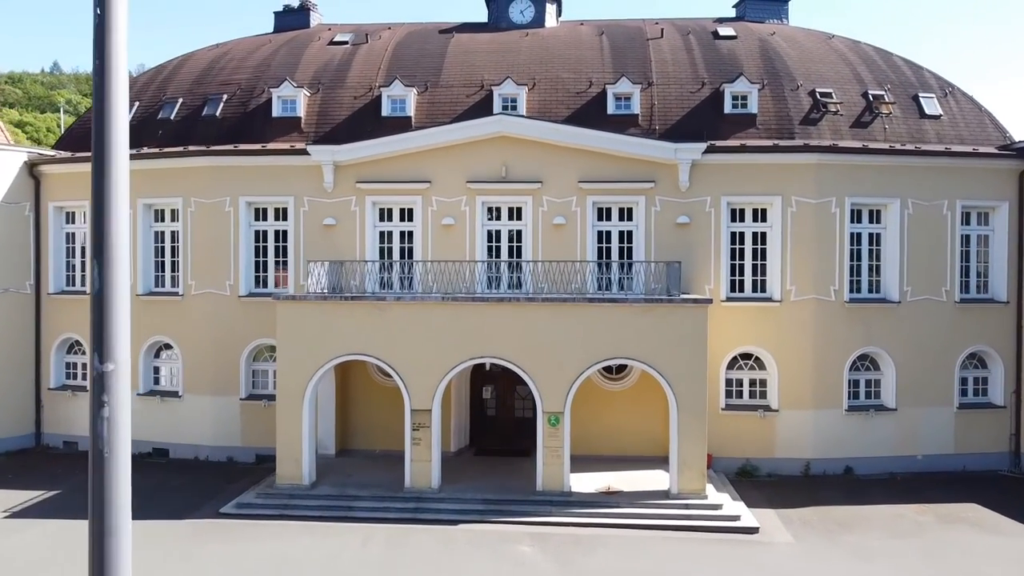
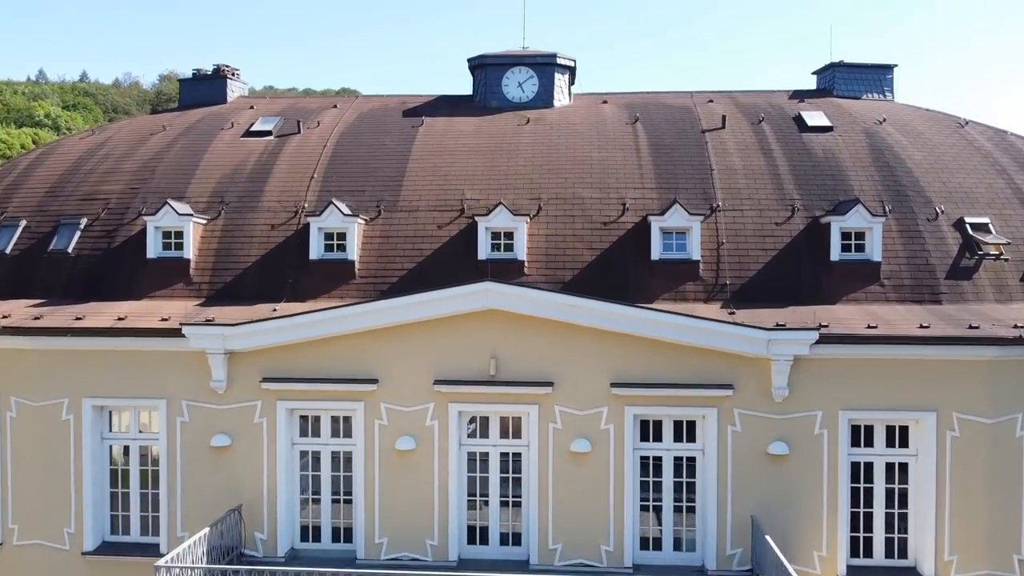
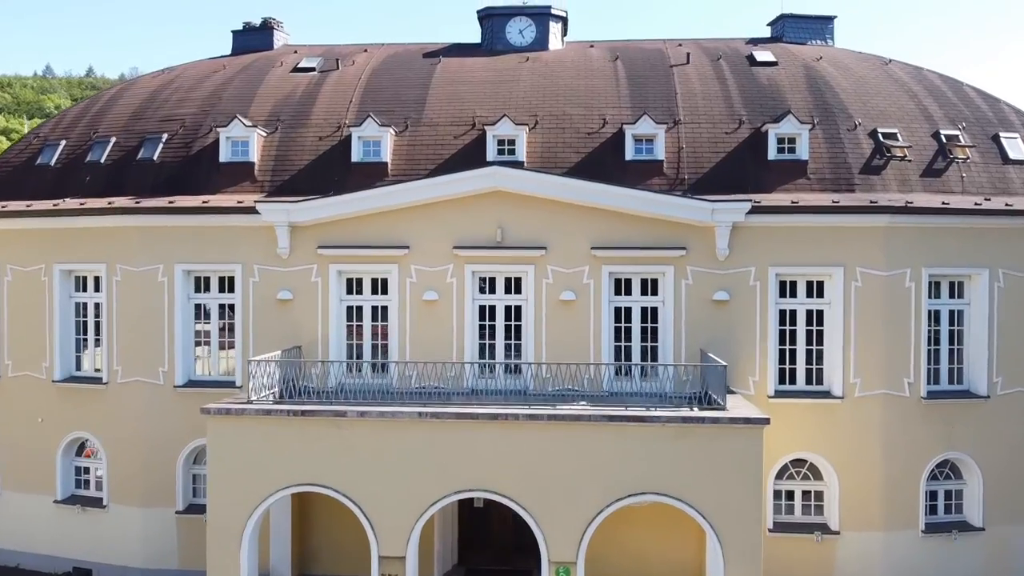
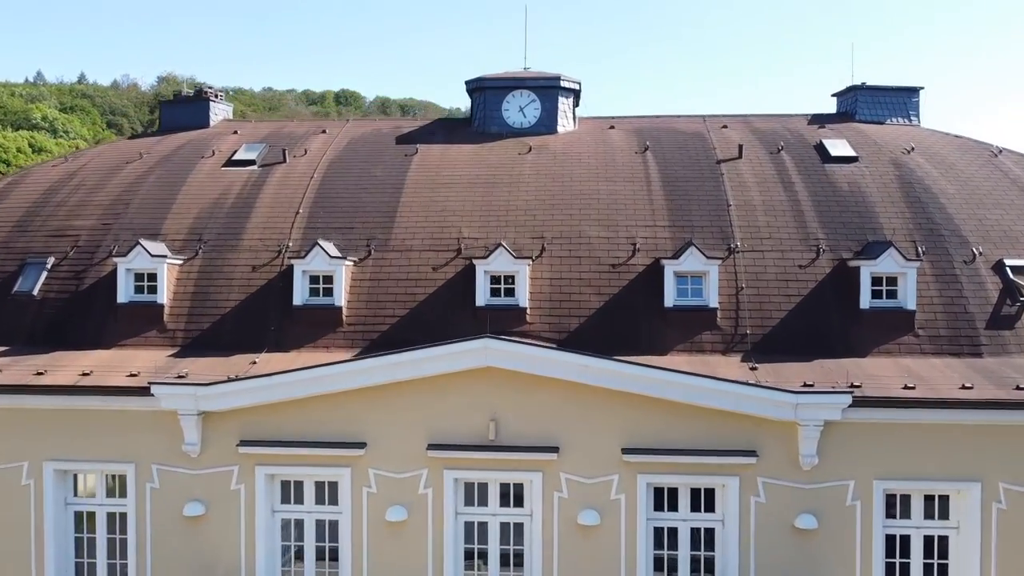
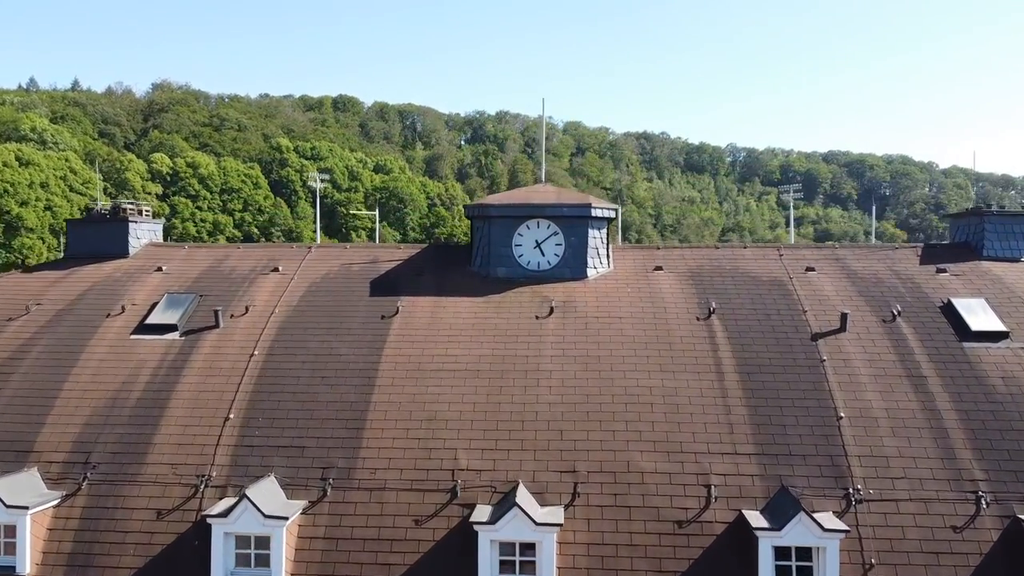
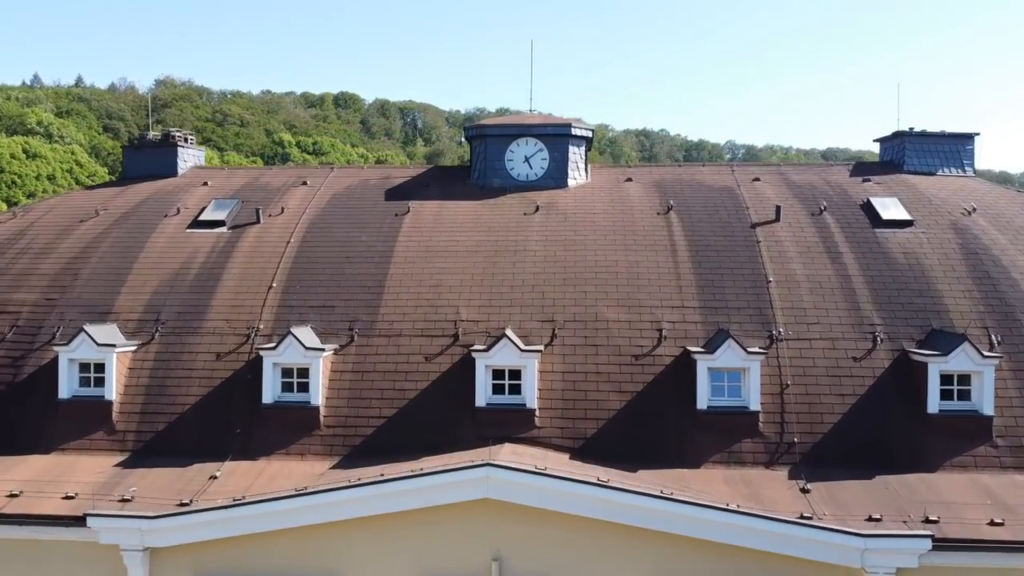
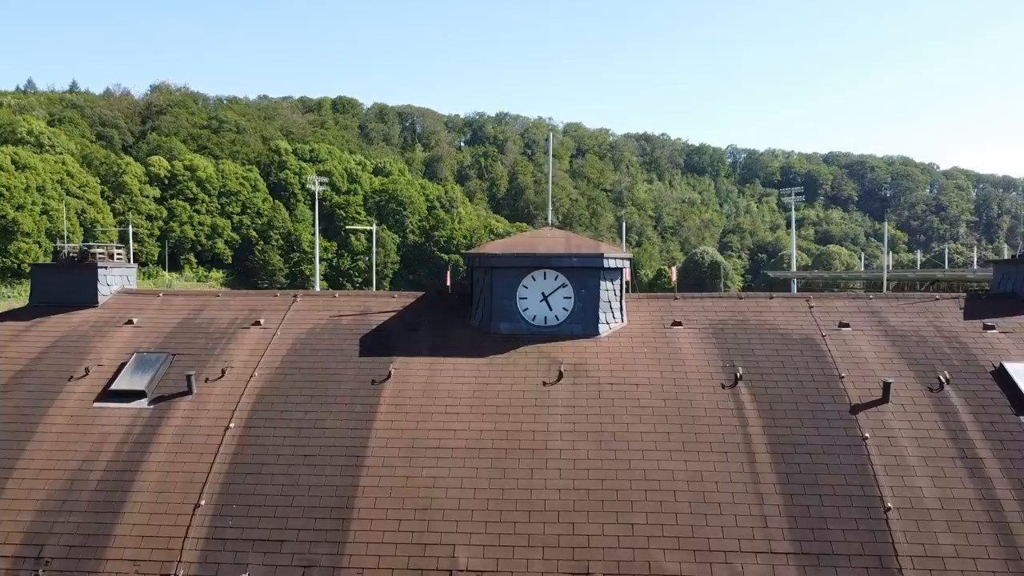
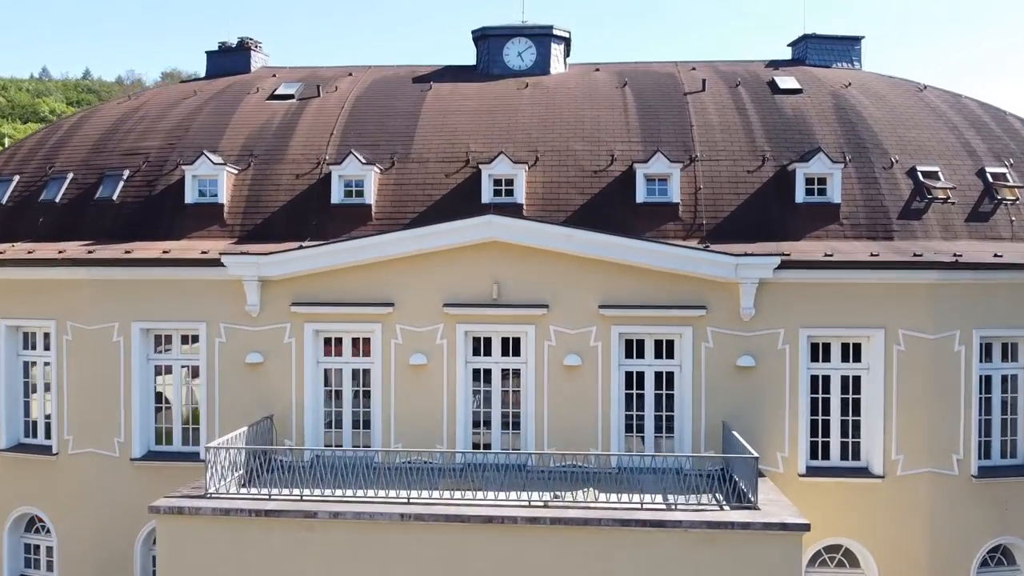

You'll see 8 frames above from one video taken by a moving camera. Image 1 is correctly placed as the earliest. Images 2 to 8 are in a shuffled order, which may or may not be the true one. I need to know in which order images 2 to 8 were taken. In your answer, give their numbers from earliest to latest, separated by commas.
3, 8, 2, 4, 6, 5, 7
